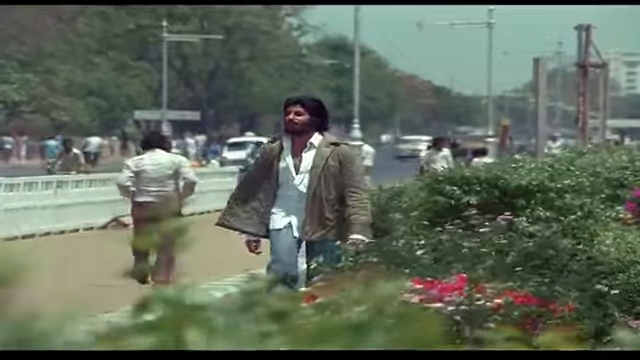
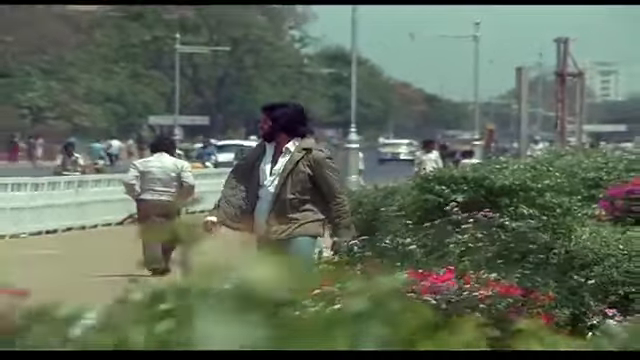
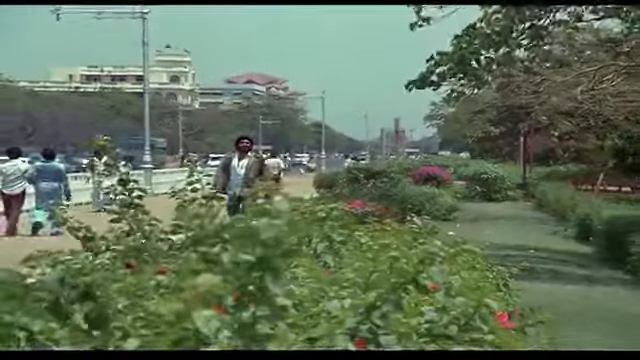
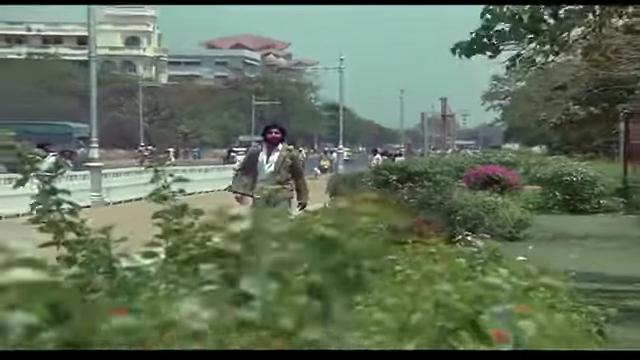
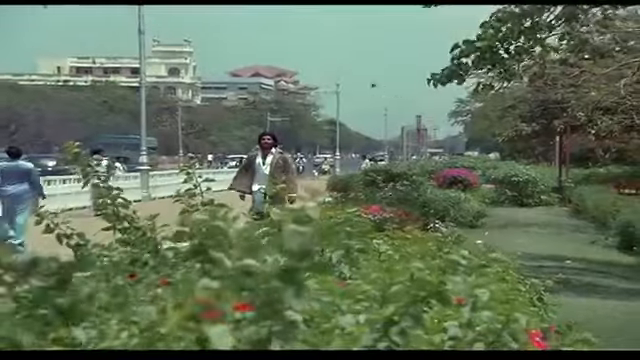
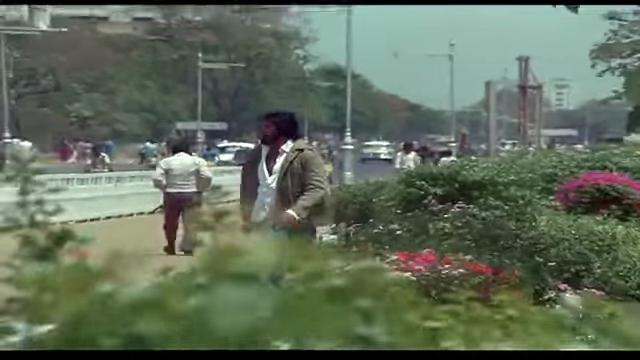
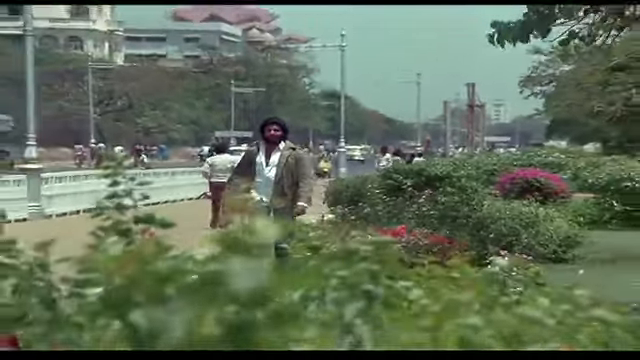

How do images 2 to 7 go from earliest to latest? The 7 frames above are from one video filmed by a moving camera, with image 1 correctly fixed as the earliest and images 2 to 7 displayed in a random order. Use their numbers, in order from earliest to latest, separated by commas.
2, 6, 7, 4, 5, 3
